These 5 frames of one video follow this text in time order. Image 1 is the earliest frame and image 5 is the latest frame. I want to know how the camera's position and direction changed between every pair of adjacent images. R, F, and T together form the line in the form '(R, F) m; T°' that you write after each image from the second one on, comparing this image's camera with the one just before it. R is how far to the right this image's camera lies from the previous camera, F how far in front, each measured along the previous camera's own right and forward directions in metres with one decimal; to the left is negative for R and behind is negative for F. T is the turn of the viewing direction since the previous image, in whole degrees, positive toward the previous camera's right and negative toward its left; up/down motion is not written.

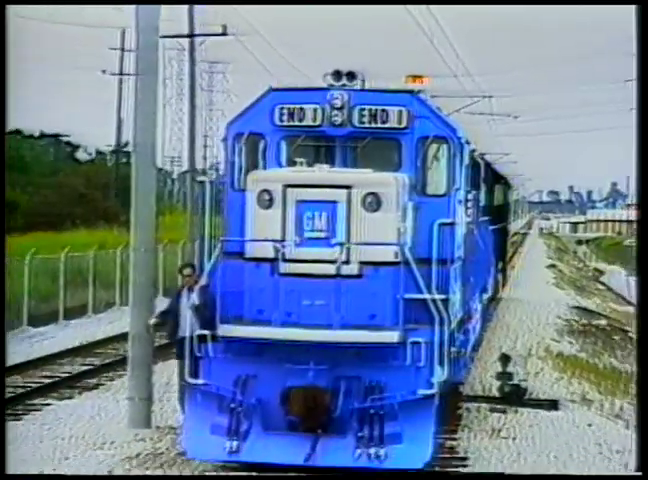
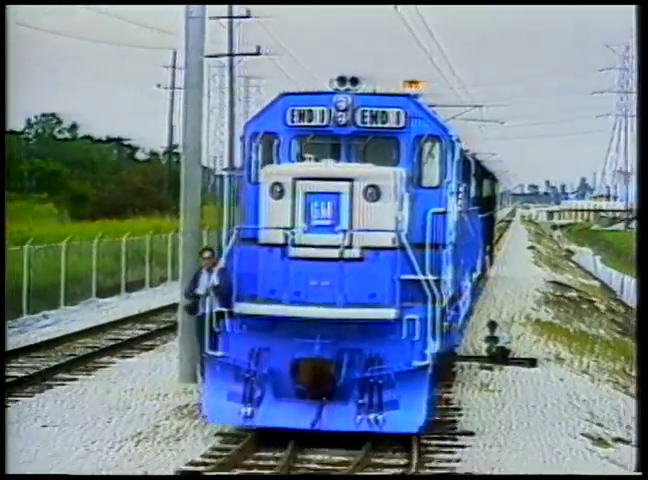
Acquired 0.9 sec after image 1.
(-0.2, -1.0) m; +1°
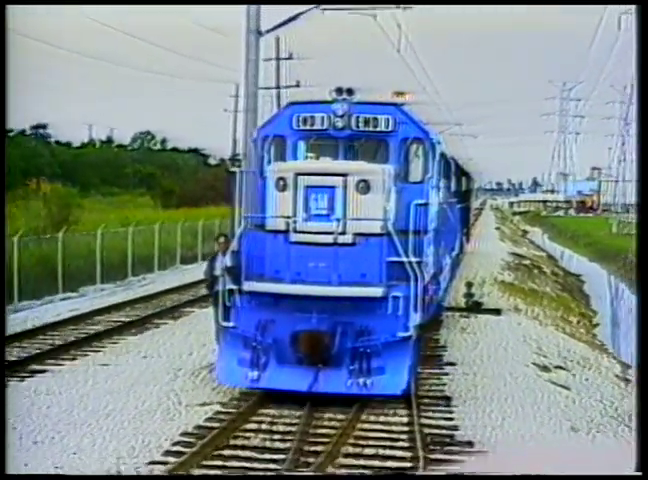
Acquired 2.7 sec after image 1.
(-0.4, -2.2) m; +2°
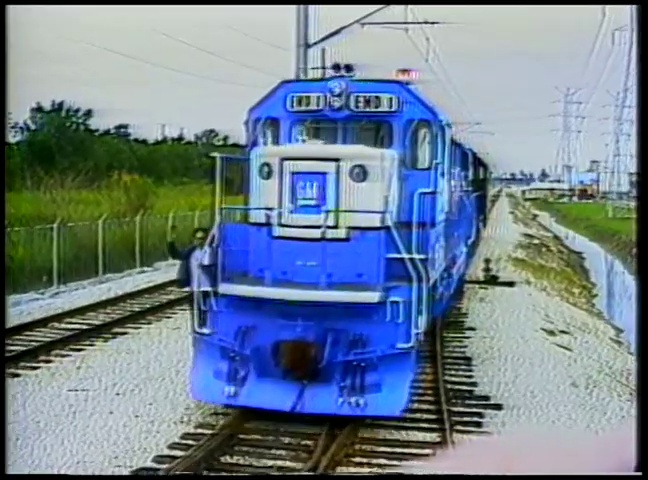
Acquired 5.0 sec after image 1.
(-0.3, -1.4) m; -1°
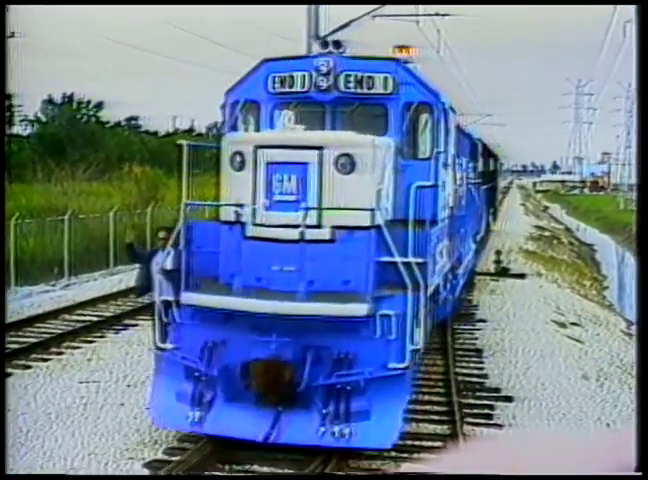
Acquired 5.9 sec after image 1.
(0.0, 0.0) m; 0°
